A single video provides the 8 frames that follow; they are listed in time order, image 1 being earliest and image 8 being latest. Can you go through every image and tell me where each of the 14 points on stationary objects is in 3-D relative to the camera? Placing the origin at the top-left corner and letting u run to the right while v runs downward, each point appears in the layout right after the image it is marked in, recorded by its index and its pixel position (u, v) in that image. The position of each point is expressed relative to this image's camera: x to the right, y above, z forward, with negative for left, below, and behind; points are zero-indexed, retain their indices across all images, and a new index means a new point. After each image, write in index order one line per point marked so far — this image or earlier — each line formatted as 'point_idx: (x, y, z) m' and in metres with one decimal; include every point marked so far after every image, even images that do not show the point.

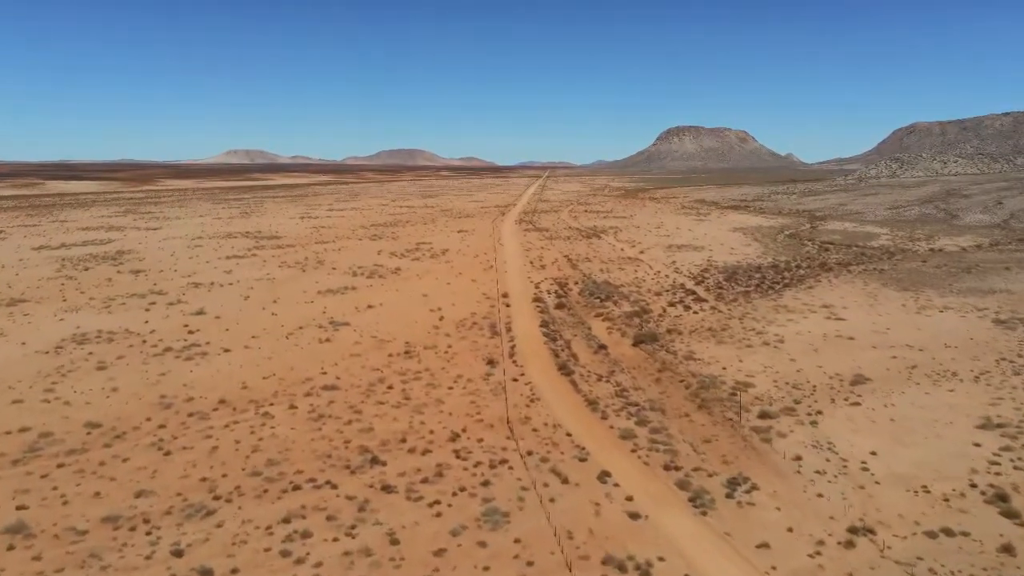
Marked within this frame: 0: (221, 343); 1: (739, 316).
0: (-5.9, -1.2, +15.2) m
1: (+5.4, -0.7, +17.8) m
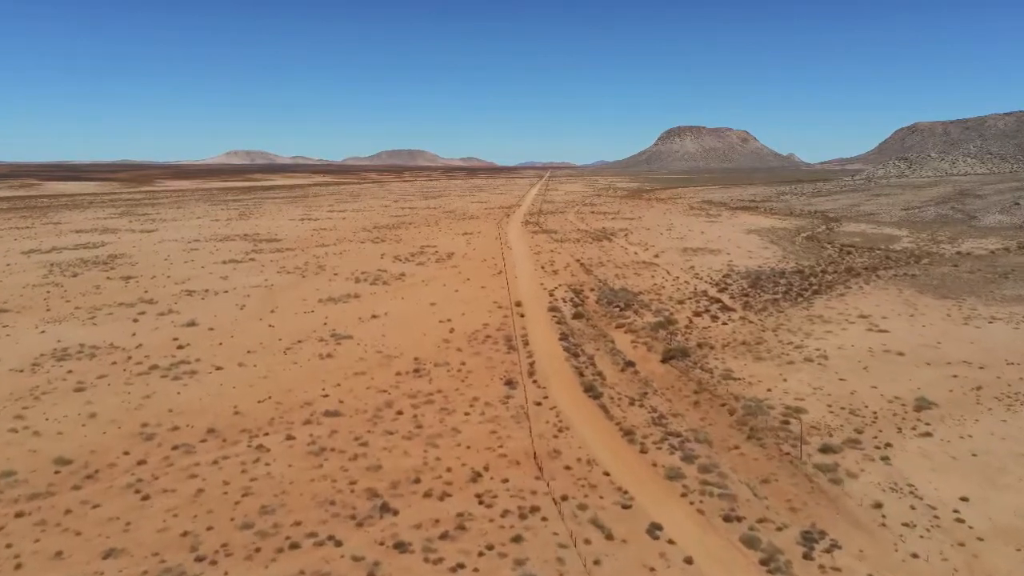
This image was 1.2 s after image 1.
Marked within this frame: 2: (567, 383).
0: (-5.6, -1.4, +13.9) m
1: (+5.8, -0.9, +16.5) m
2: (+0.9, -1.6, +12.3) m
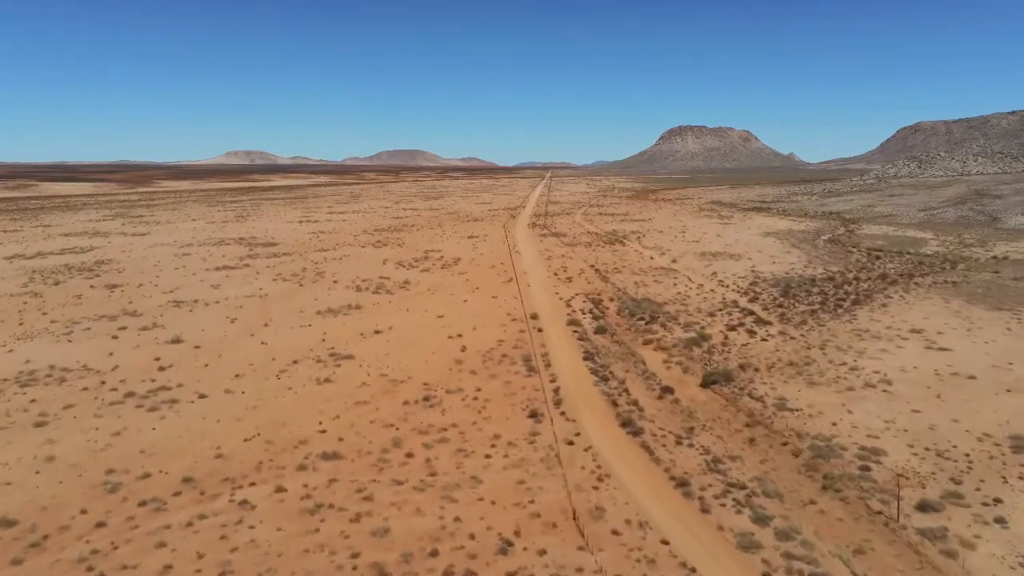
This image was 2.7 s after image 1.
0: (-5.2, -1.7, +12.3) m
1: (+6.1, -1.1, +14.9) m
2: (+1.3, -1.8, +10.7) m
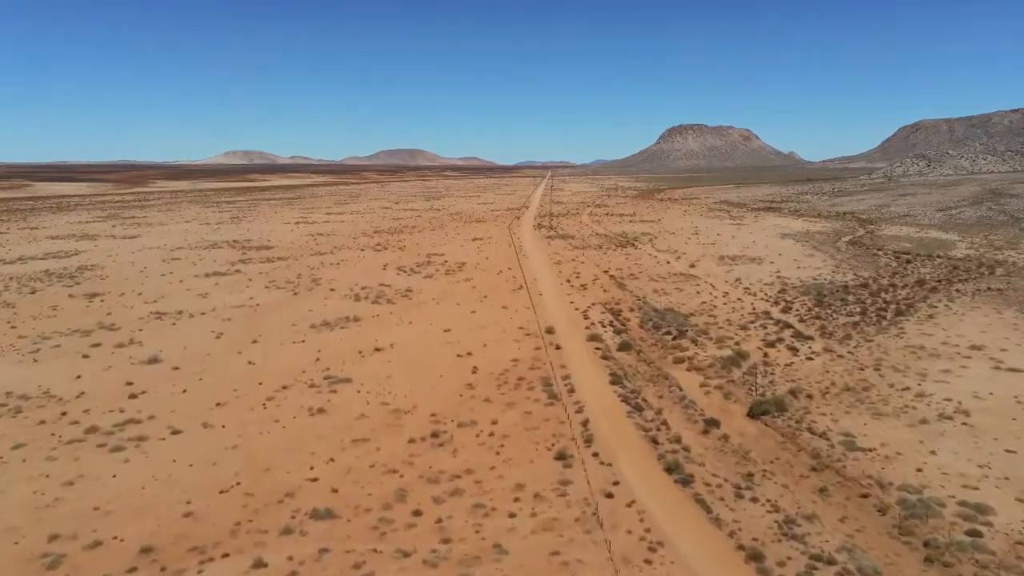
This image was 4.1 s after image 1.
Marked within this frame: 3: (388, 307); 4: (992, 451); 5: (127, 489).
0: (-4.9, -1.9, +10.7) m
1: (+6.4, -1.4, +13.3) m
2: (+1.6, -2.1, +9.1) m
3: (-3.1, -0.5, +18.9) m
4: (+5.9, -2.0, +9.2) m
5: (-4.4, -2.3, +8.5) m
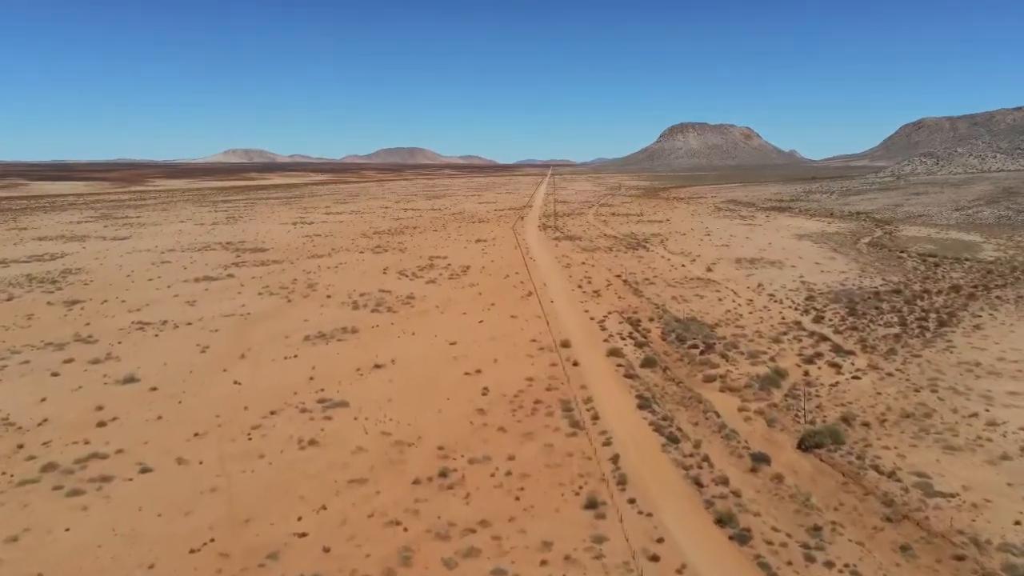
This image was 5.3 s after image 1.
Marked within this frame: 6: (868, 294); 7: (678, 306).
0: (-4.7, -2.1, +9.4) m
1: (+6.6, -1.5, +12.0) m
2: (+1.8, -2.3, +7.8) m
3: (-2.9, -0.7, +17.5) m
4: (+6.2, -2.2, +7.9) m
5: (-4.2, -2.5, +7.2) m
6: (+9.5, -0.2, +19.8) m
7: (+4.1, -0.4, +18.6) m
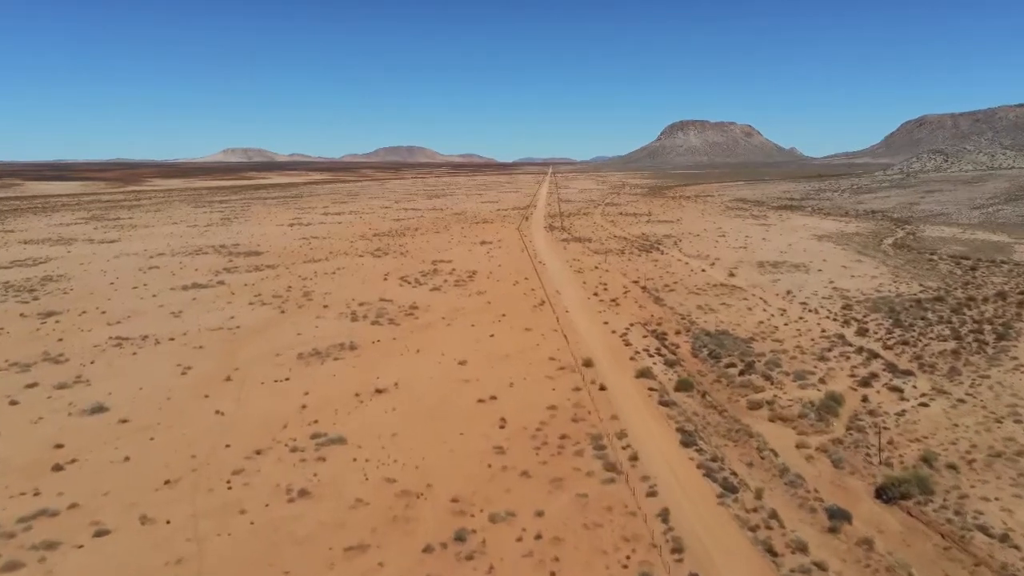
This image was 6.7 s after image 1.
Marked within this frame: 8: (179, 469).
0: (-4.4, -2.4, +7.9) m
1: (+6.9, -1.8, +10.5) m
2: (+2.1, -2.5, +6.3) m
3: (-2.6, -0.9, +16.0) m
4: (+6.5, -2.4, +6.4) m
5: (-3.9, -2.7, +5.7) m
6: (+9.7, -0.3, +18.3) m
7: (+4.4, -0.6, +17.1) m
8: (-4.0, -2.2, +9.0) m
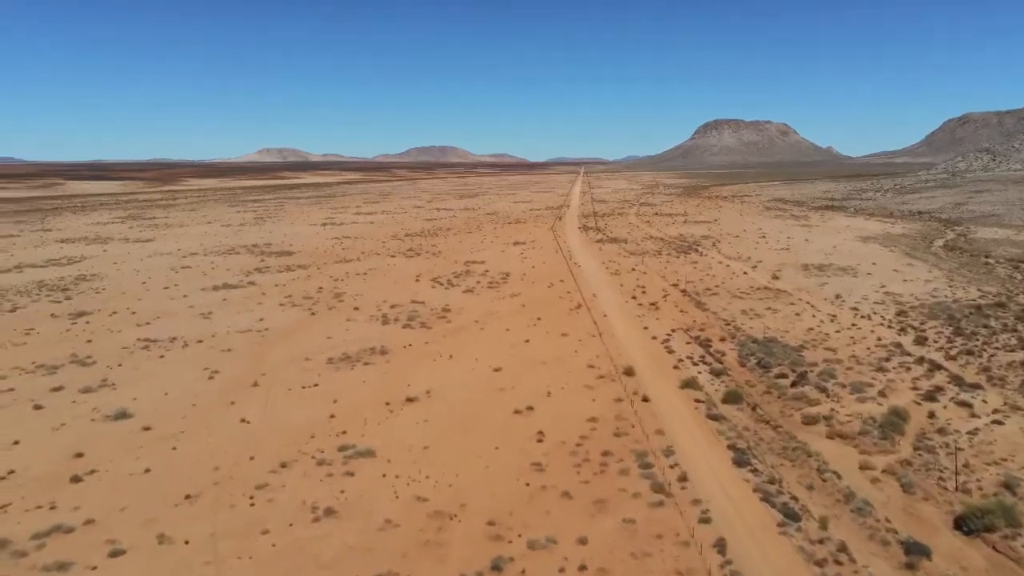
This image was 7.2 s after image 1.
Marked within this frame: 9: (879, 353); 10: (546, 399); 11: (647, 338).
0: (-4.0, -2.4, +7.5) m
1: (+7.4, -1.9, +9.6) m
2: (+2.4, -2.6, +5.6) m
3: (-1.9, -0.9, +15.5) m
4: (+6.8, -2.5, +5.5) m
5: (-3.5, -2.8, +5.2) m
6: (+10.6, -0.5, +17.3) m
7: (+5.2, -0.7, +16.3) m
8: (-3.6, -2.2, +8.5) m
9: (+6.7, -1.2, +13.6) m
10: (+0.5, -1.7, +11.2) m
11: (+2.7, -1.0, +14.8) m
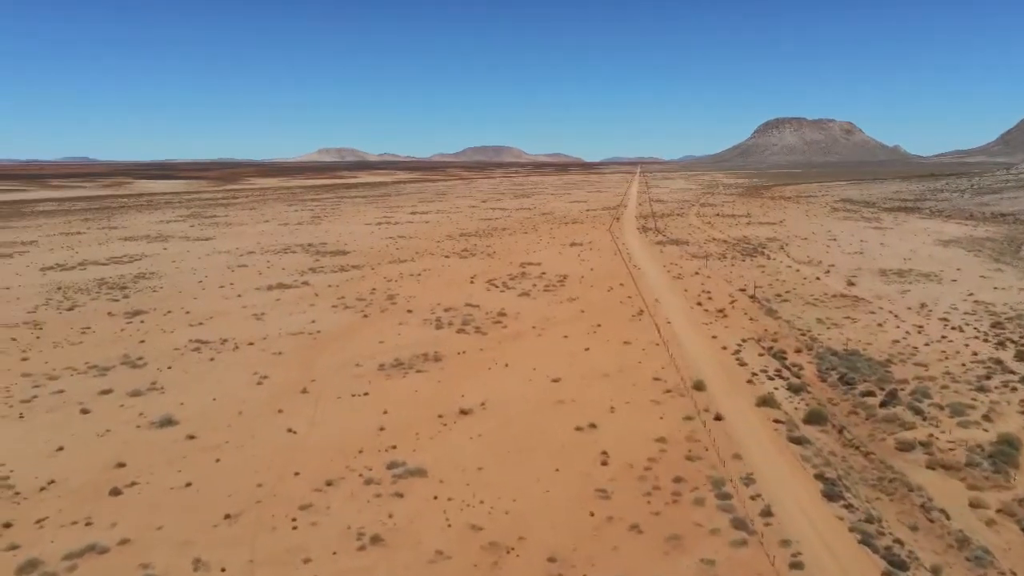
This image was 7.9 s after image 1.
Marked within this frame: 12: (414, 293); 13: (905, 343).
0: (-3.4, -2.5, +7.0) m
1: (+8.2, -2.1, +8.3) m
2: (+2.9, -2.7, +4.6) m
3: (-0.7, -1.0, +14.9) m
4: (+7.2, -2.7, +4.3) m
5: (-3.1, -2.8, +4.7) m
6: (+11.8, -0.7, +15.8) m
7: (+6.4, -0.9, +15.2) m
8: (-2.9, -2.3, +8.0) m
9: (+7.7, -1.3, +12.3) m
10: (+1.4, -1.8, +10.4) m
11: (+3.8, -1.1, +13.8) m
12: (-2.6, -0.1, +19.9) m
13: (+7.5, -1.0, +14.2) m
